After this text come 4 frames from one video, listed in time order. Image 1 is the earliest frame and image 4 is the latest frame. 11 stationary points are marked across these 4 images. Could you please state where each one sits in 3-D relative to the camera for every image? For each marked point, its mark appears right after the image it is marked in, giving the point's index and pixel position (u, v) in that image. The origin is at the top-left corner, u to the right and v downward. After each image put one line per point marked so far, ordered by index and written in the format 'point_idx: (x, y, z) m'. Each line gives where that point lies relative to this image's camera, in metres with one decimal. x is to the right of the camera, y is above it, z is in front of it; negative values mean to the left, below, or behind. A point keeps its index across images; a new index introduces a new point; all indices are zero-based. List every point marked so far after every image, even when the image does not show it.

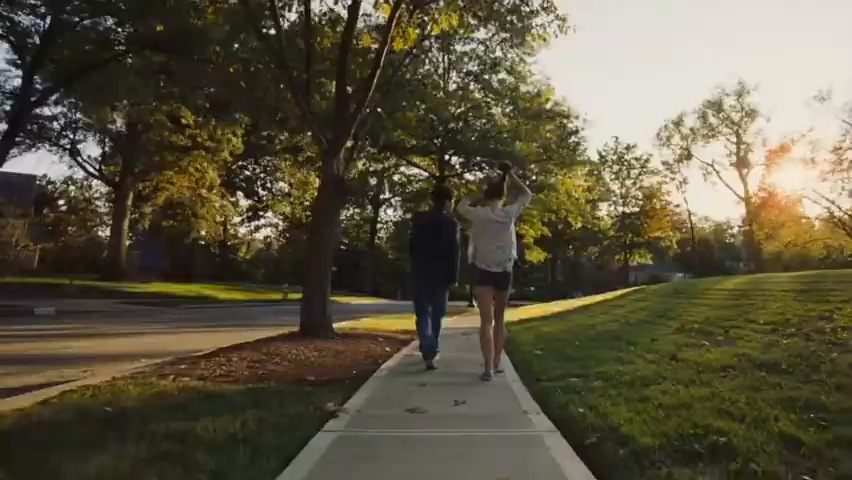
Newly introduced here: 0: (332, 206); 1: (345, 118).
0: (-1.3, +0.5, +10.3) m
1: (-1.1, +1.7, +10.7) m
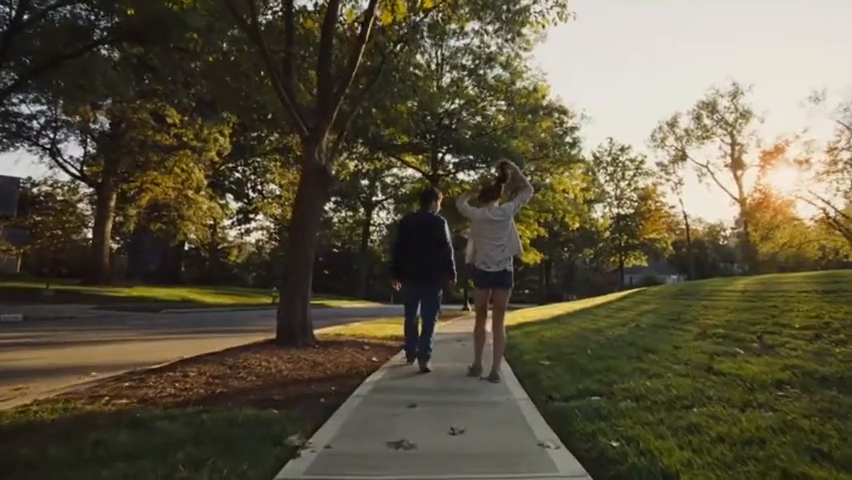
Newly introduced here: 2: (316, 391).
0: (-1.4, +0.5, +9.3) m
1: (-1.3, +1.8, +9.7) m
2: (-0.8, -1.1, +5.7) m
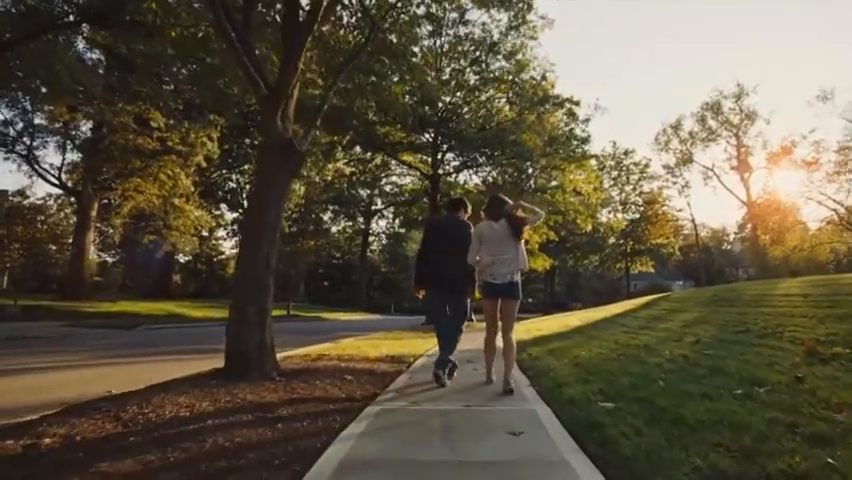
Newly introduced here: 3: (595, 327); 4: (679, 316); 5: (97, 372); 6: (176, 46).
0: (-1.4, +0.5, +7.0) m
1: (-1.3, +1.8, +7.5) m
2: (-0.8, -1.0, +3.4) m
3: (+3.2, -1.7, +14.4) m
4: (+4.4, -1.3, +13.1) m
5: (-4.3, -1.7, +9.9) m
6: (-4.8, +3.7, +14.7) m
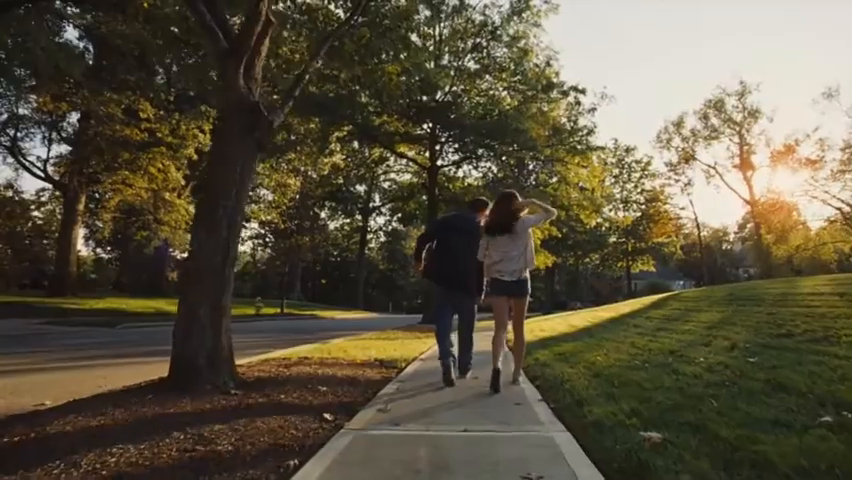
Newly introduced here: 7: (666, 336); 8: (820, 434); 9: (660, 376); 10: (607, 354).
0: (-1.5, +0.7, +5.8) m
1: (-1.3, +1.9, +6.3) m
2: (-0.9, -0.9, +2.3) m
3: (+3.1, -1.5, +13.2) m
4: (+4.3, -1.2, +12.0) m
5: (-4.4, -1.6, +8.7) m
6: (-4.9, +3.9, +13.5) m
7: (+3.0, -1.2, +9.5) m
8: (+1.7, -0.8, +3.2) m
9: (+1.7, -1.0, +5.7) m
10: (+1.9, -1.2, +8.1) m
